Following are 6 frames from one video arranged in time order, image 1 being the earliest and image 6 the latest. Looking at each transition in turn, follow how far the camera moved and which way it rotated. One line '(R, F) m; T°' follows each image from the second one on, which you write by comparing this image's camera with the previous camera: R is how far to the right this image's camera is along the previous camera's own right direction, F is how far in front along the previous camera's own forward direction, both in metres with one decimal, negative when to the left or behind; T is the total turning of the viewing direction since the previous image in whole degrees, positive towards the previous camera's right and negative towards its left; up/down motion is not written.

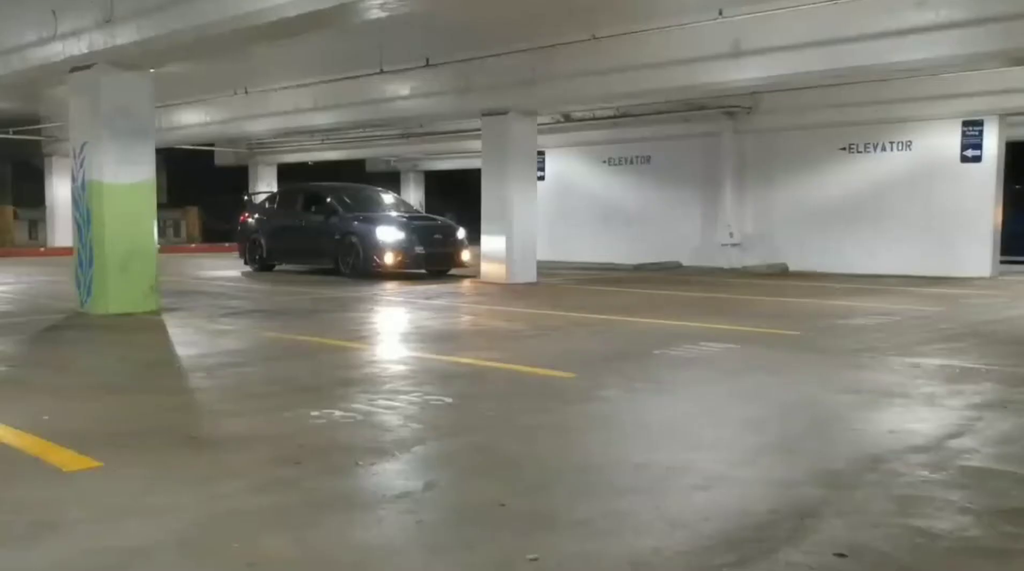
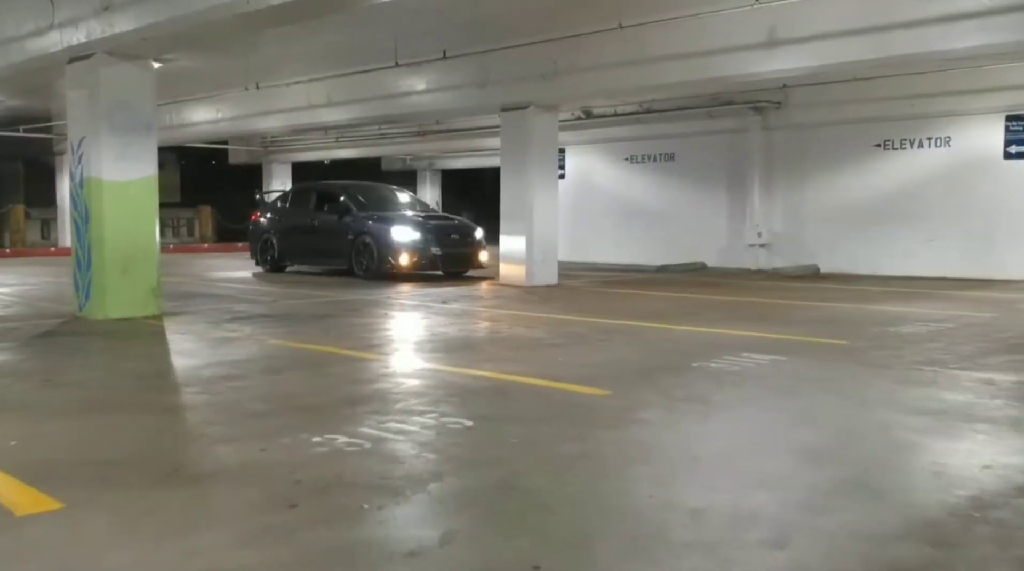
(-0.1, +0.6) m; -1°
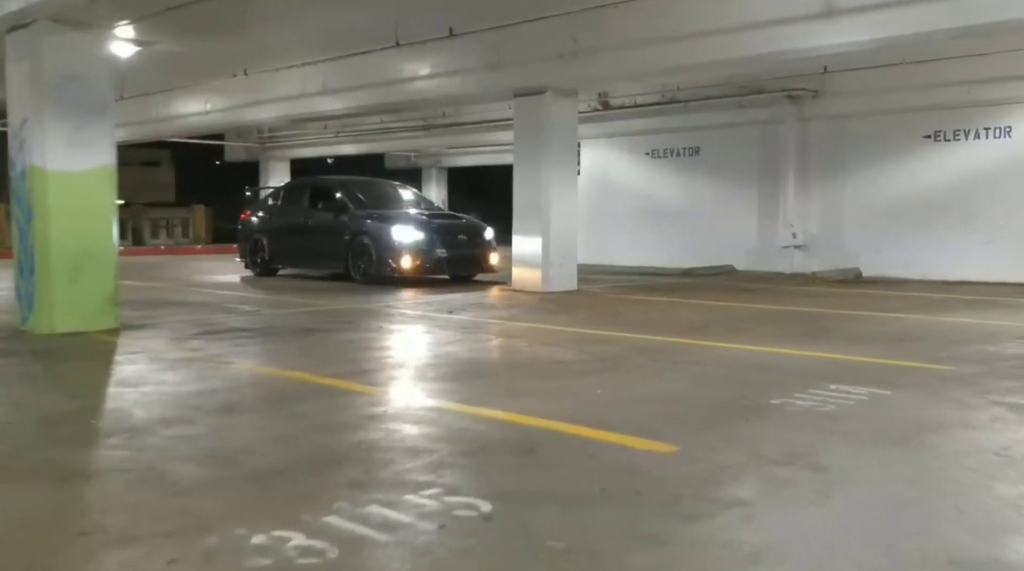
(-0.1, +1.5) m; 0°
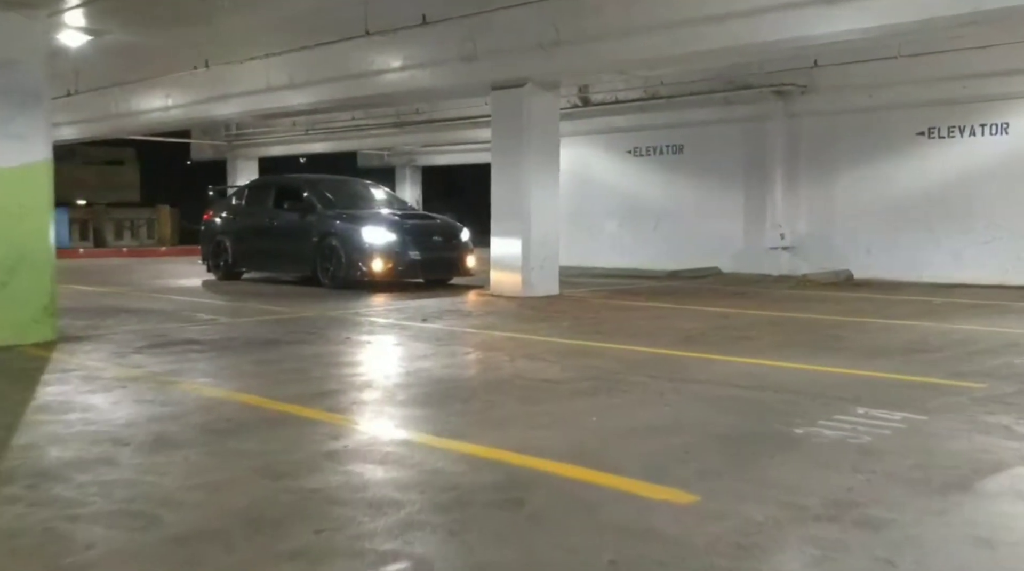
(0.0, +0.7) m; +1°
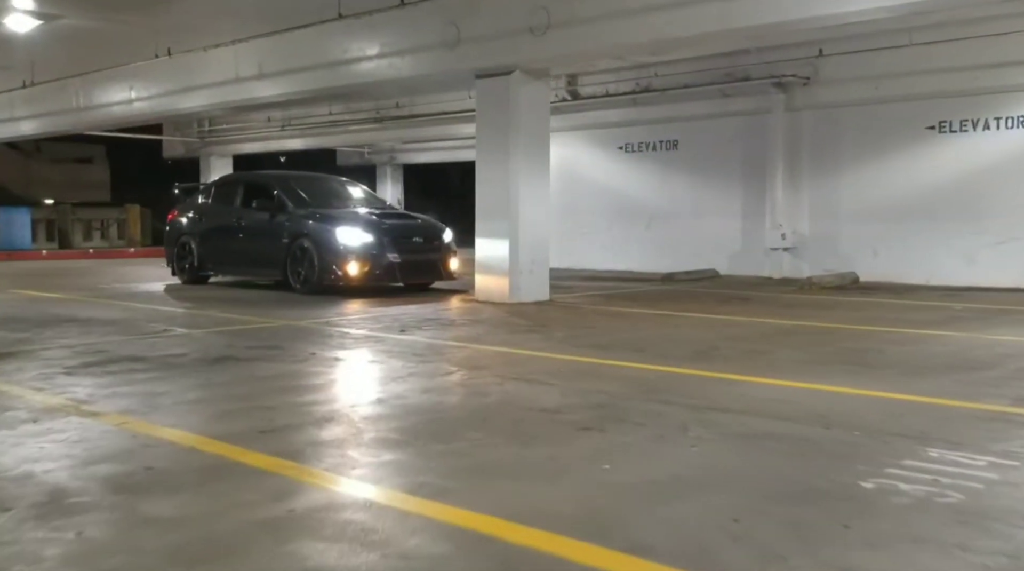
(0.0, +0.9) m; +1°
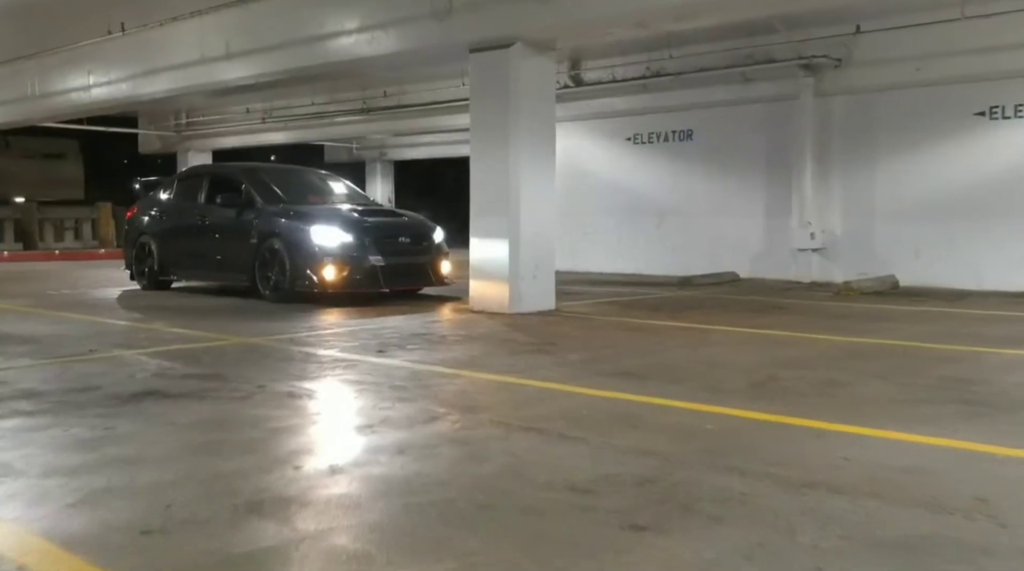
(-0.1, +1.5) m; 0°
